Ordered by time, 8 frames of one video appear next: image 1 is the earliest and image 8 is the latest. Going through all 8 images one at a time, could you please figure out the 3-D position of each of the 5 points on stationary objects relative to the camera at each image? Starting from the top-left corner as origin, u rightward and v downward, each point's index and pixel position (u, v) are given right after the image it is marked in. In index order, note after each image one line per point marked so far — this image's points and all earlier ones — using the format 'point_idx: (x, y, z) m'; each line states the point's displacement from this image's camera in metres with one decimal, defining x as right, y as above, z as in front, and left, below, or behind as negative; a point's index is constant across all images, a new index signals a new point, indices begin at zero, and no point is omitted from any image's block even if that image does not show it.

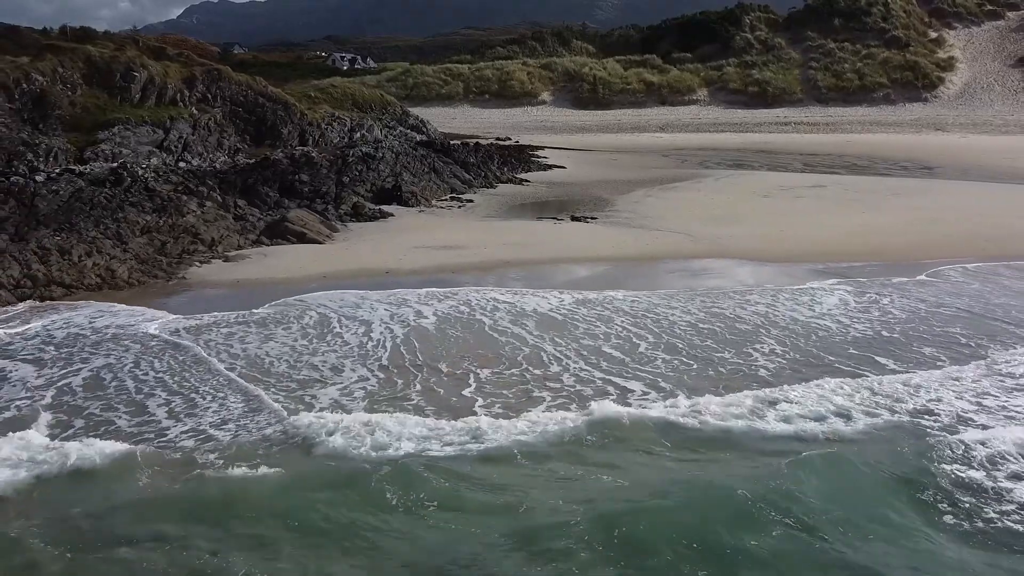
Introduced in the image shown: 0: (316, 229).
0: (-2.0, +0.6, +11.5) m
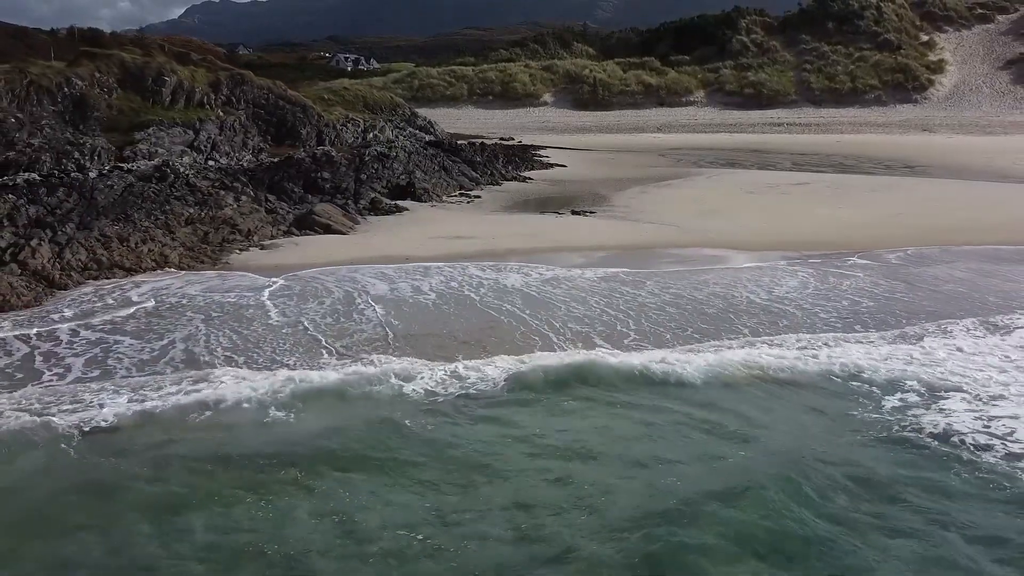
0: (-1.9, +0.7, +12.6) m
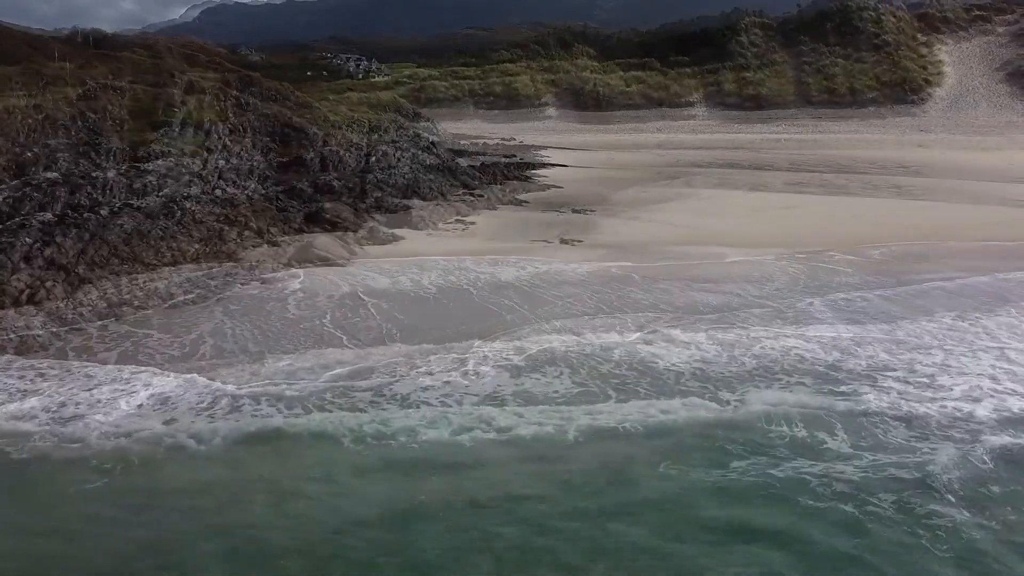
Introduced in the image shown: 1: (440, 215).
0: (-1.9, +0.8, +13.1) m
1: (-1.0, +1.0, +14.7) m
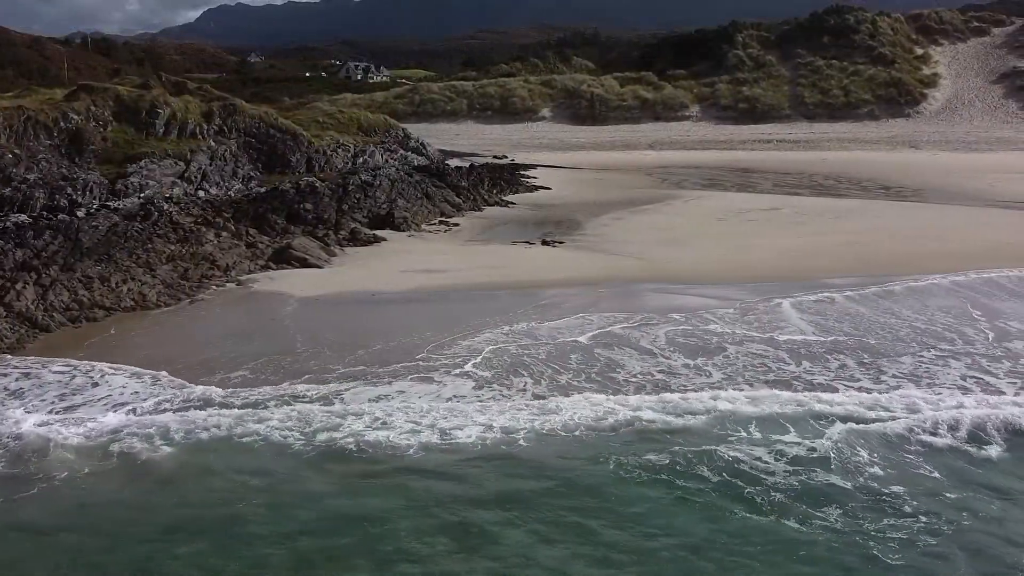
0: (-2.3, +0.4, +13.3) m
1: (-1.3, +0.6, +15.0) m
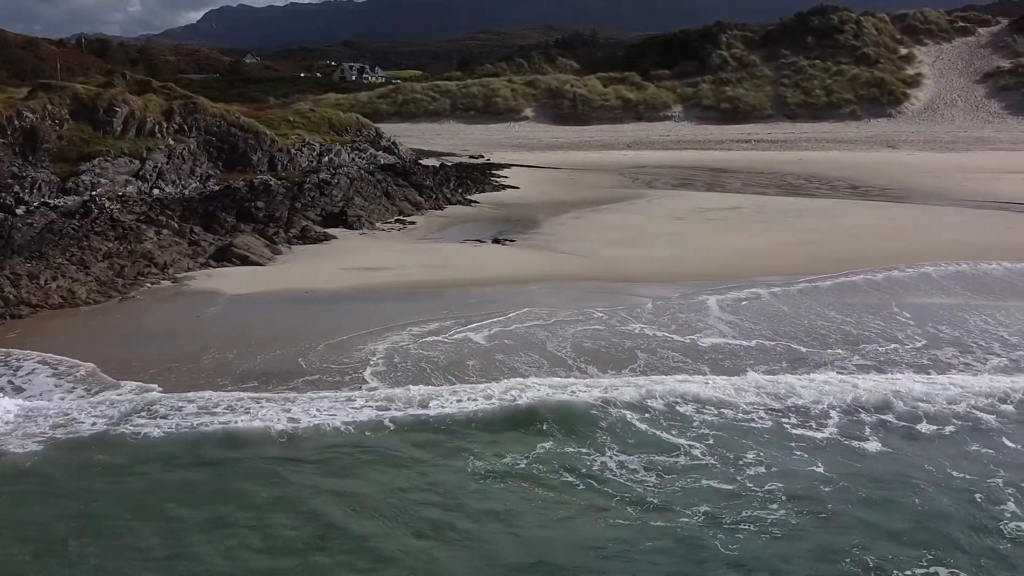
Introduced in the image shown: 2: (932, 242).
0: (-2.9, +0.4, +13.3) m
1: (-2.0, +0.6, +15.0) m
2: (+5.6, +0.6, +15.4) m
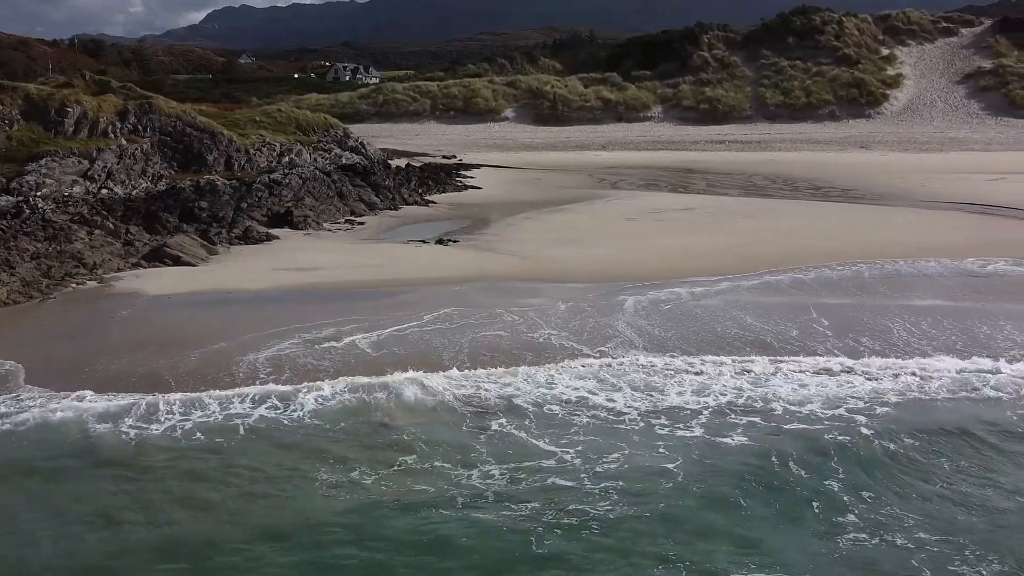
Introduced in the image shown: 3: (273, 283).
0: (-3.7, +0.4, +13.3) m
1: (-2.8, +0.6, +15.0) m
2: (+4.9, +0.6, +15.3) m
3: (-2.5, 0.0, +12.0) m
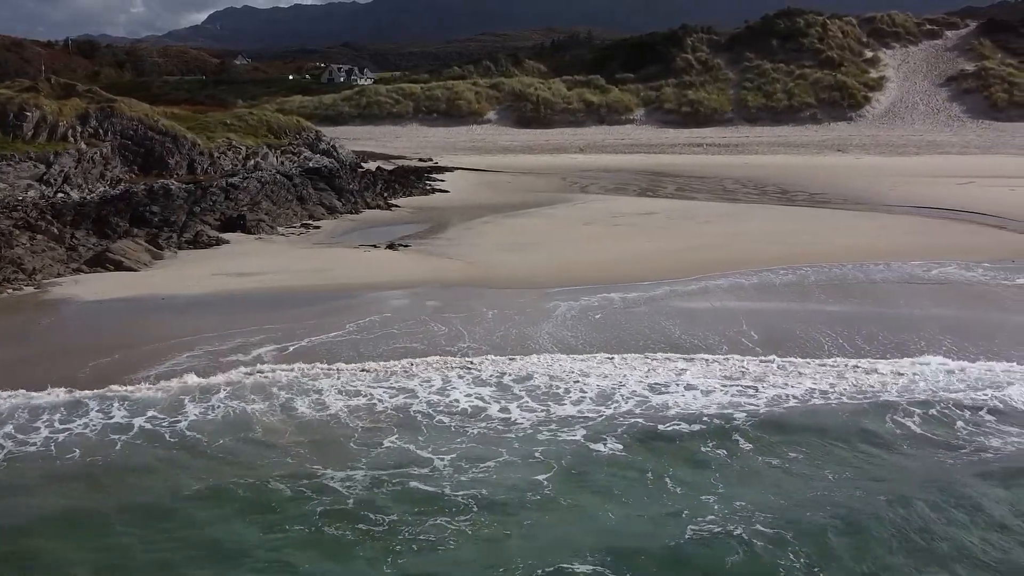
0: (-4.4, +0.4, +13.3) m
1: (-3.4, +0.6, +15.0) m
2: (+4.2, +0.5, +15.3) m
3: (-3.2, 0.0, +12.1) m
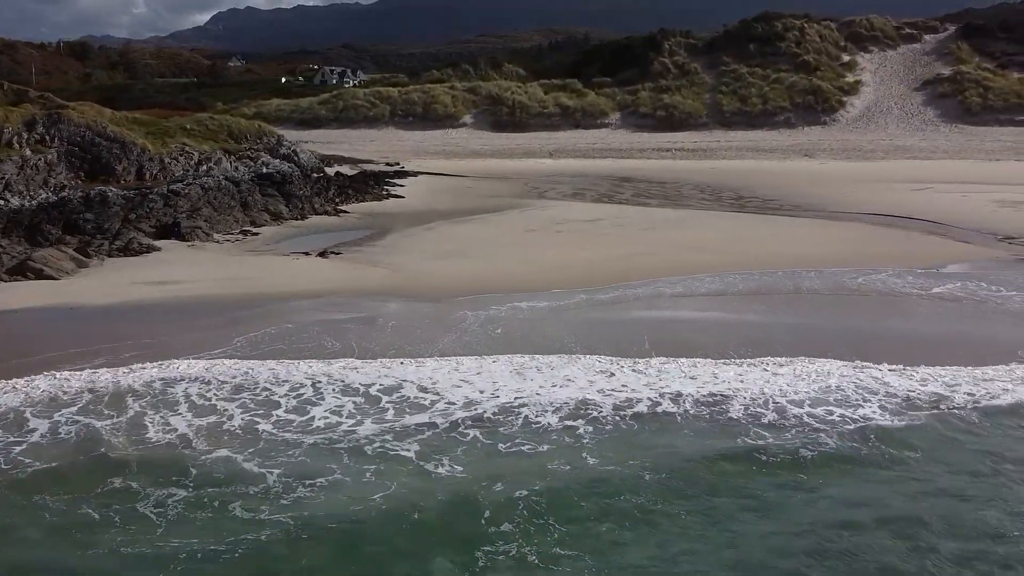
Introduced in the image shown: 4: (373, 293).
0: (-5.3, +0.3, +13.4) m
1: (-4.3, +0.5, +15.0) m
2: (+3.3, +0.4, +15.4) m
3: (-4.1, -0.1, +12.1) m
4: (-1.5, -0.1, +12.4) m
